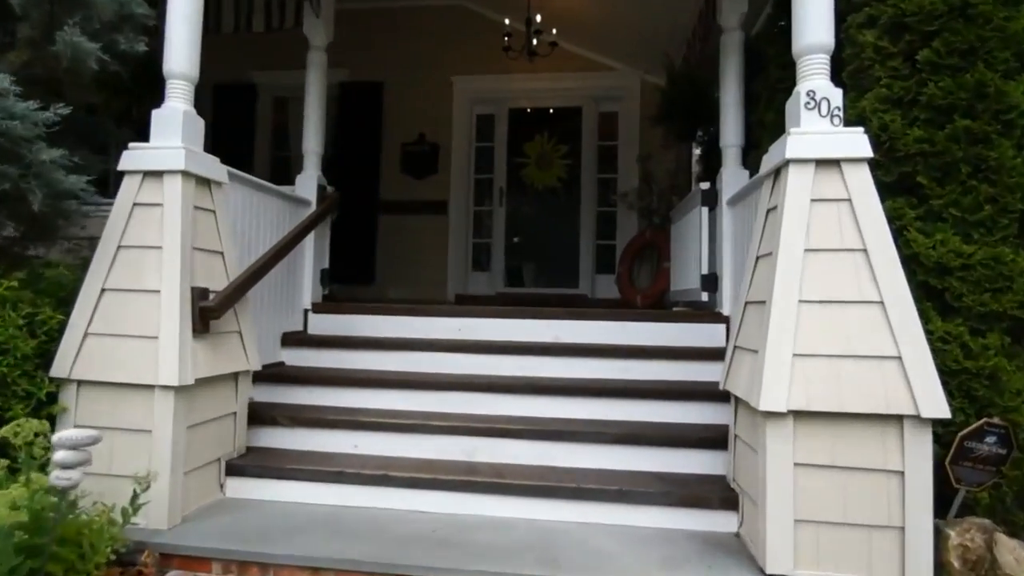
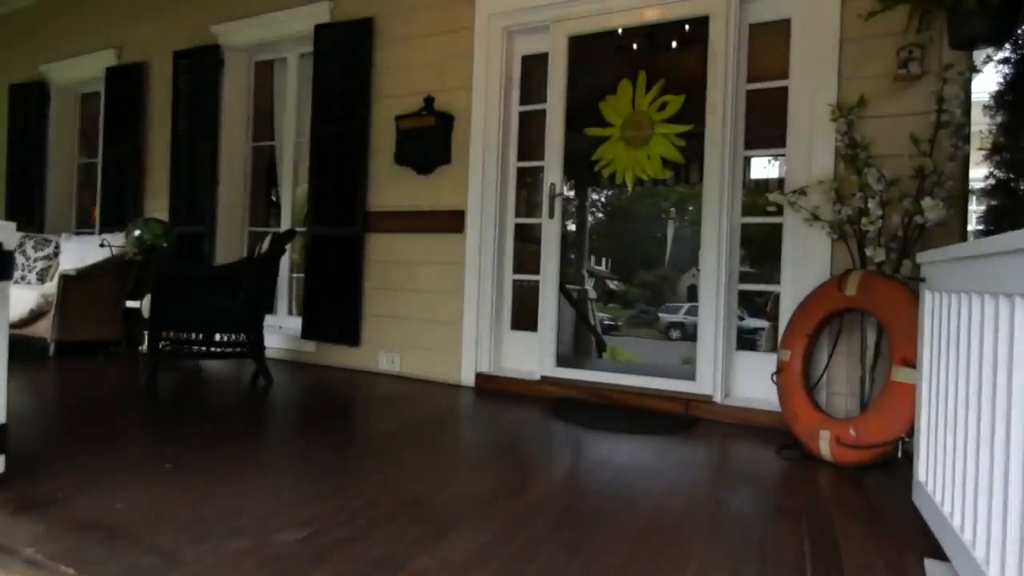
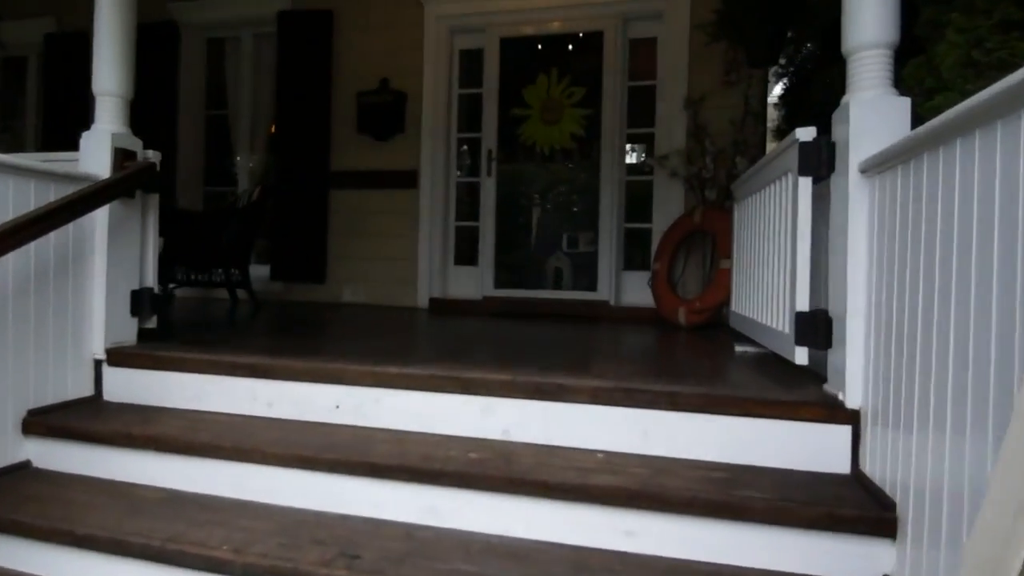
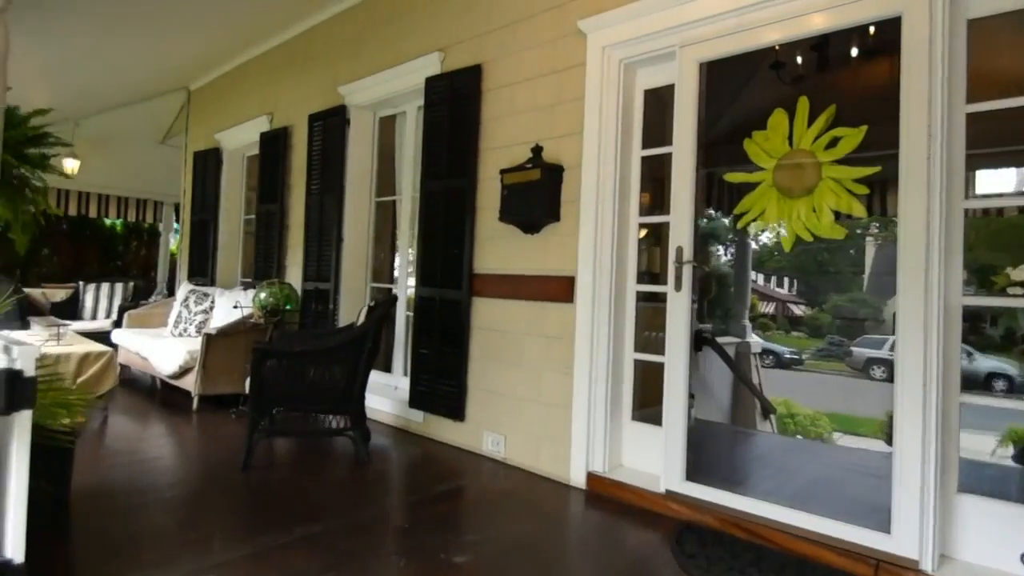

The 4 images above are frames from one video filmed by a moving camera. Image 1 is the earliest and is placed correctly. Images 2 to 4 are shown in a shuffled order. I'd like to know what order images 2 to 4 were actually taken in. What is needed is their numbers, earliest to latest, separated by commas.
3, 2, 4
